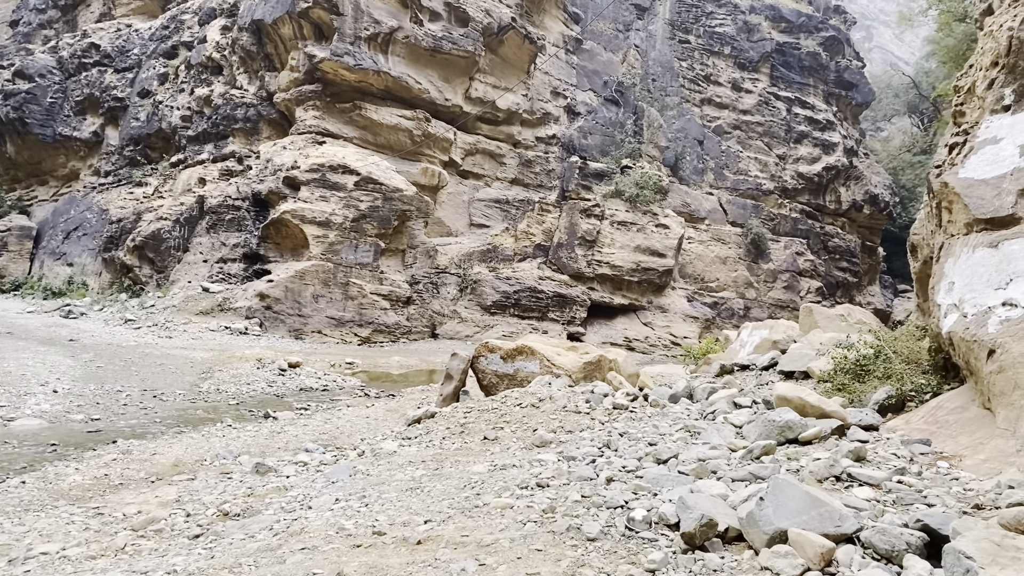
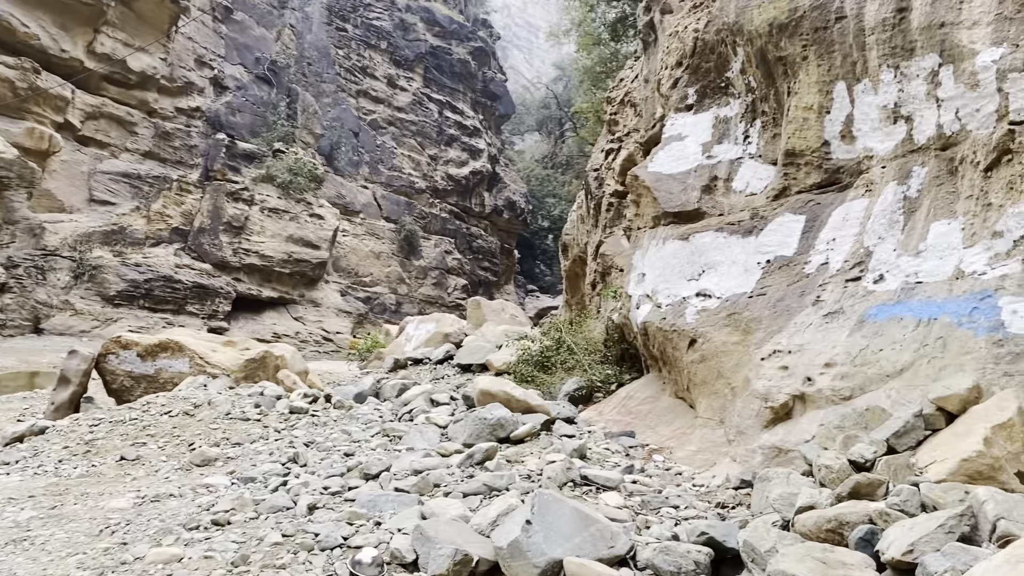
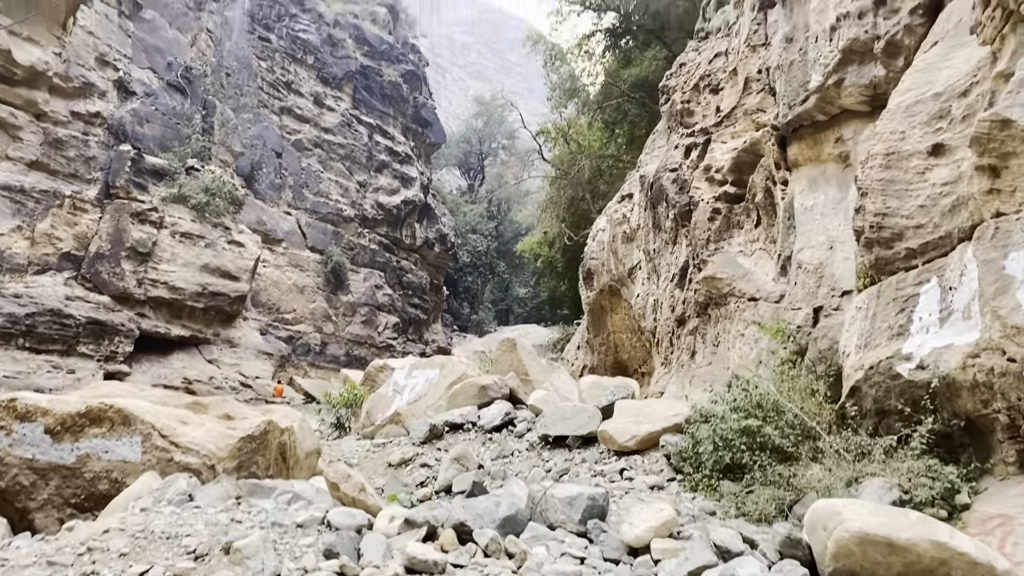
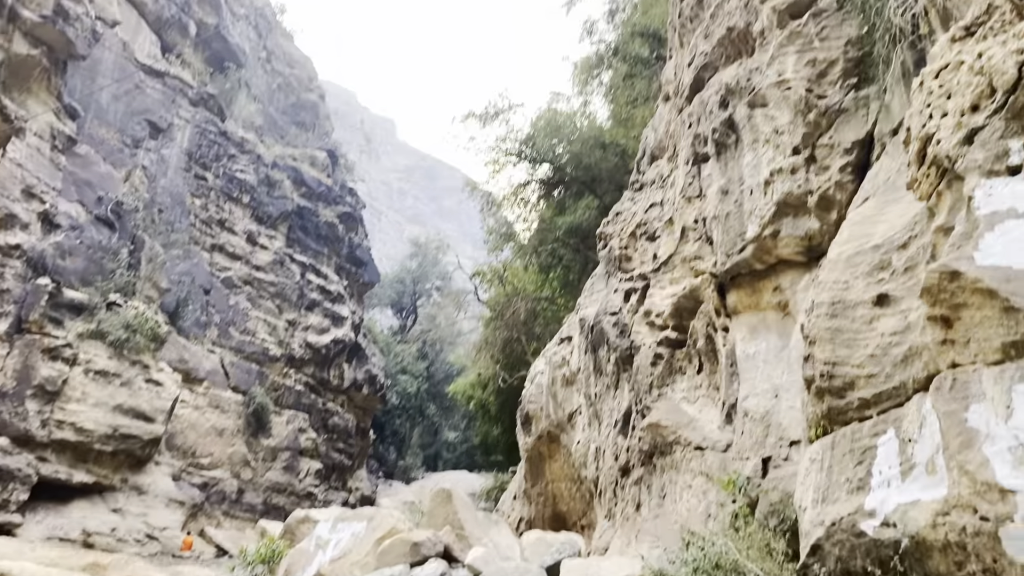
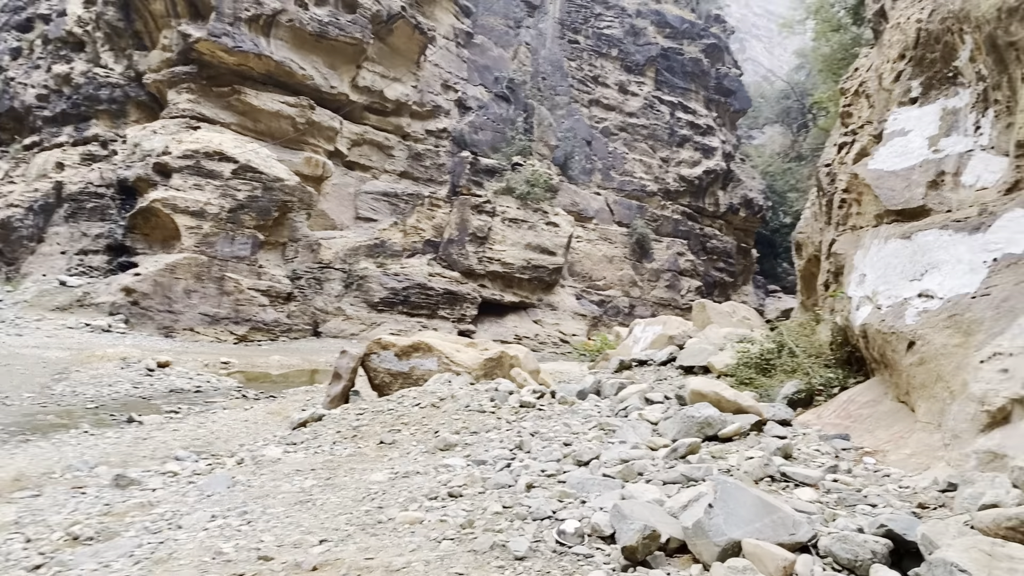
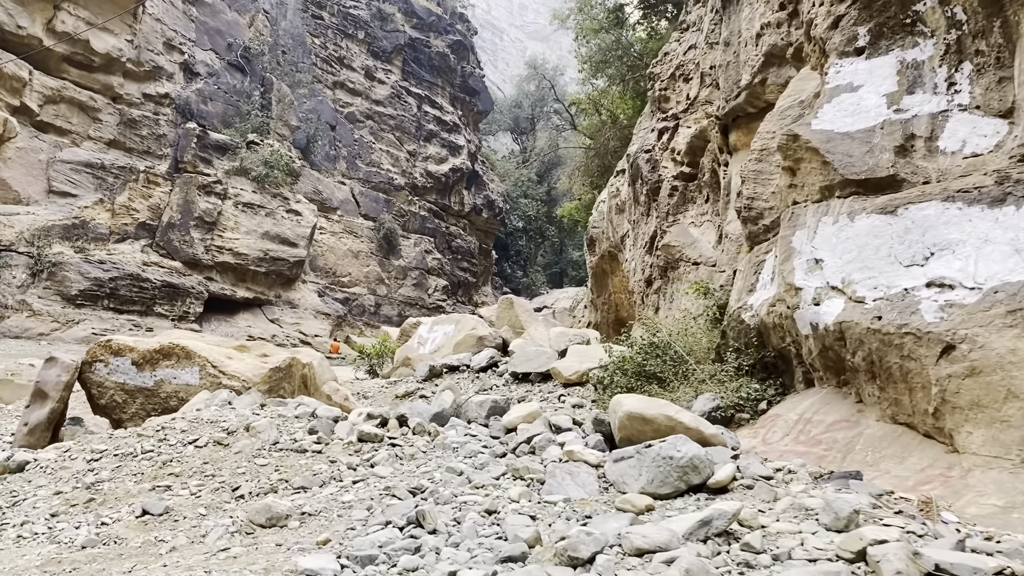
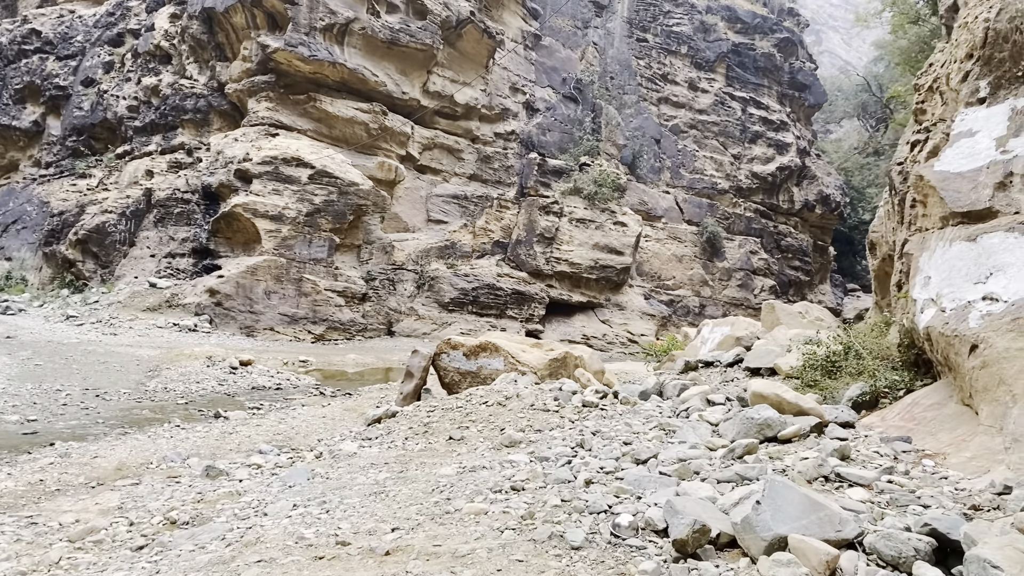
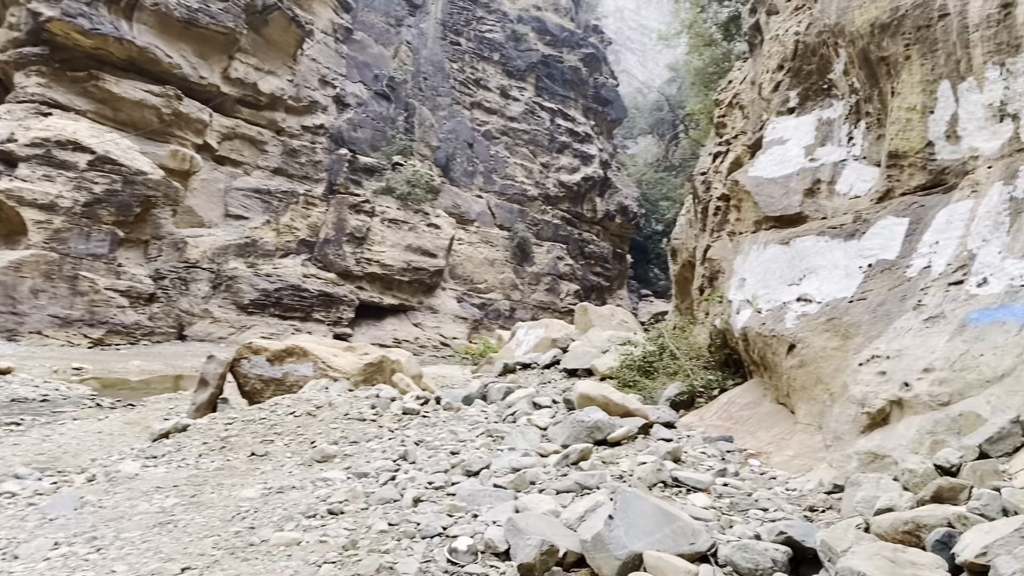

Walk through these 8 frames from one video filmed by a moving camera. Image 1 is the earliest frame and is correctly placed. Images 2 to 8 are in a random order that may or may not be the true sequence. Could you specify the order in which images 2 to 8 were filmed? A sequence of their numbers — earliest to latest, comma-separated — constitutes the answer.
7, 5, 8, 2, 6, 3, 4
